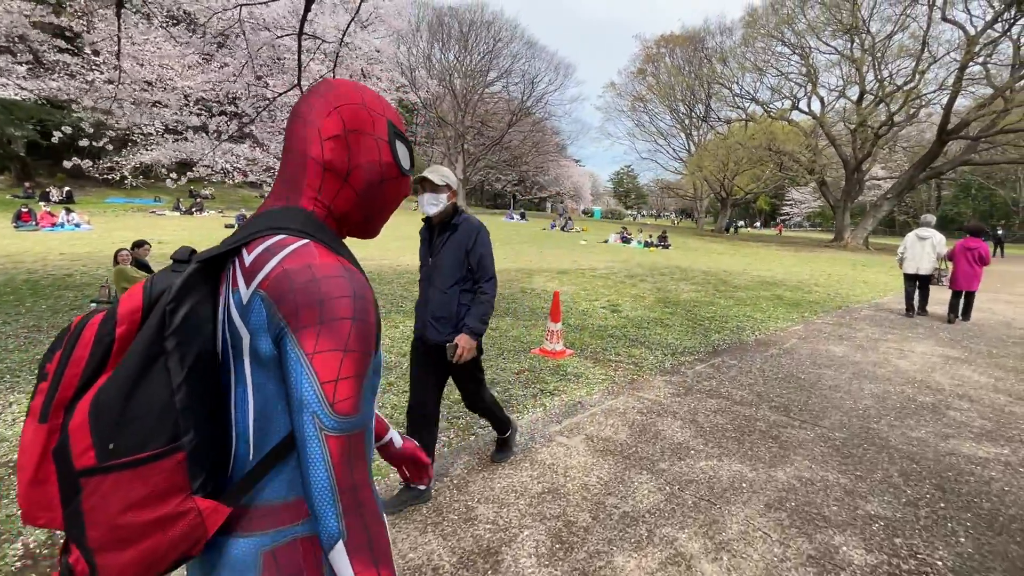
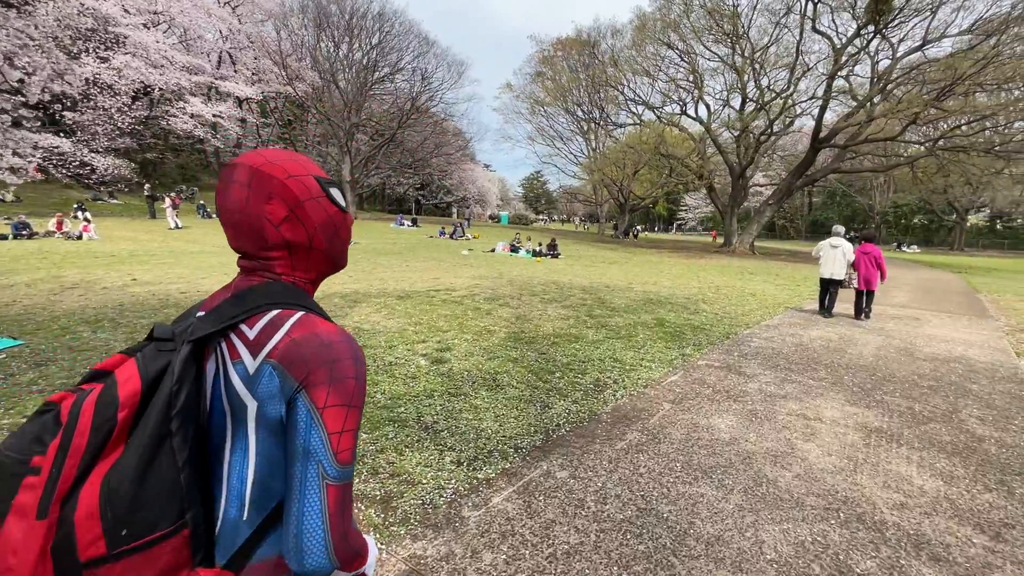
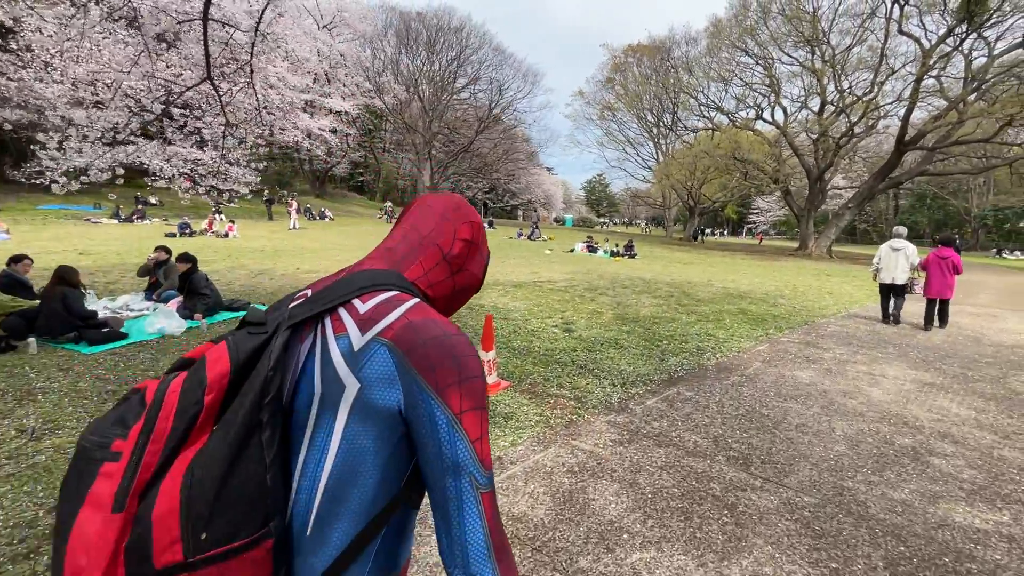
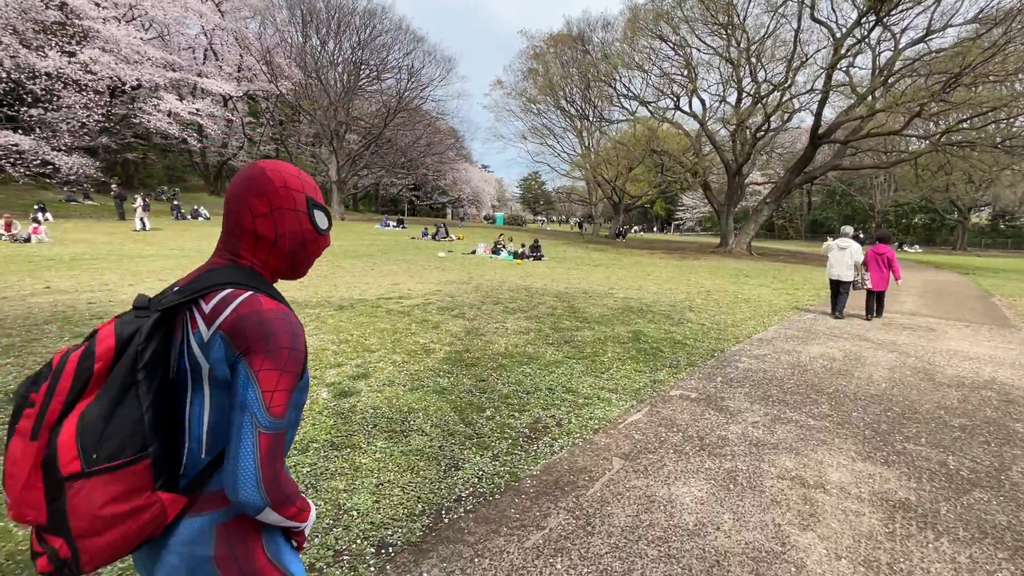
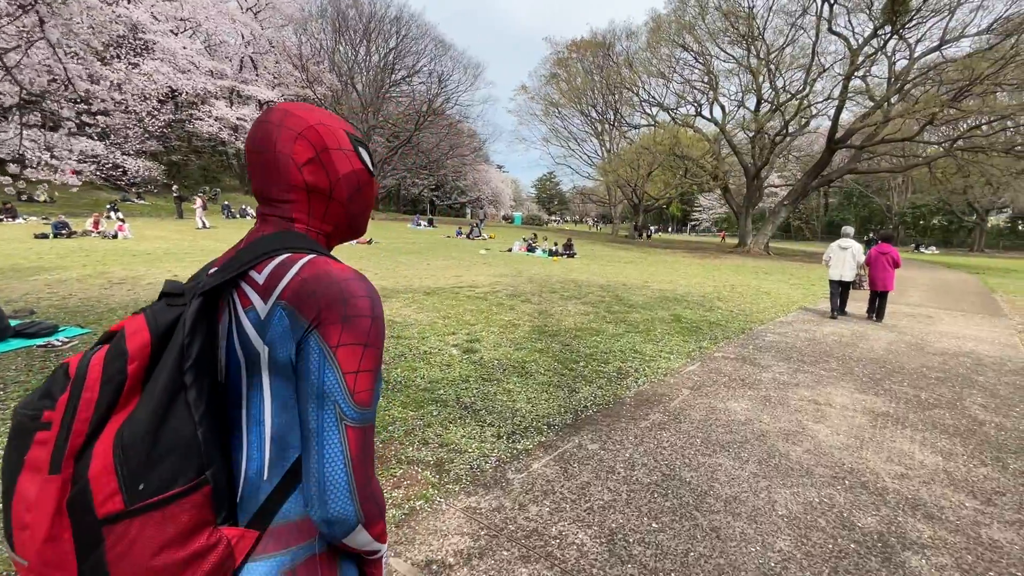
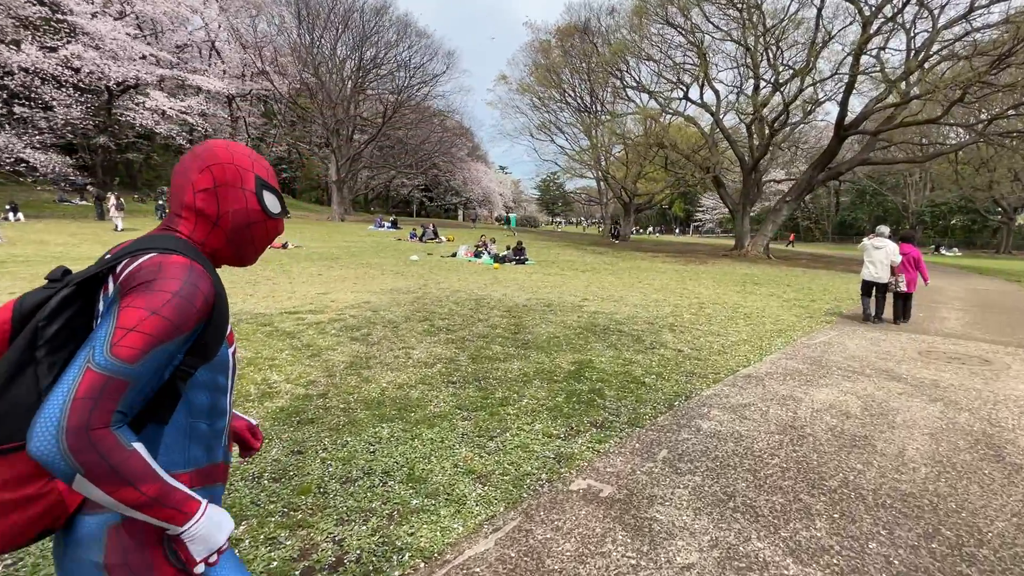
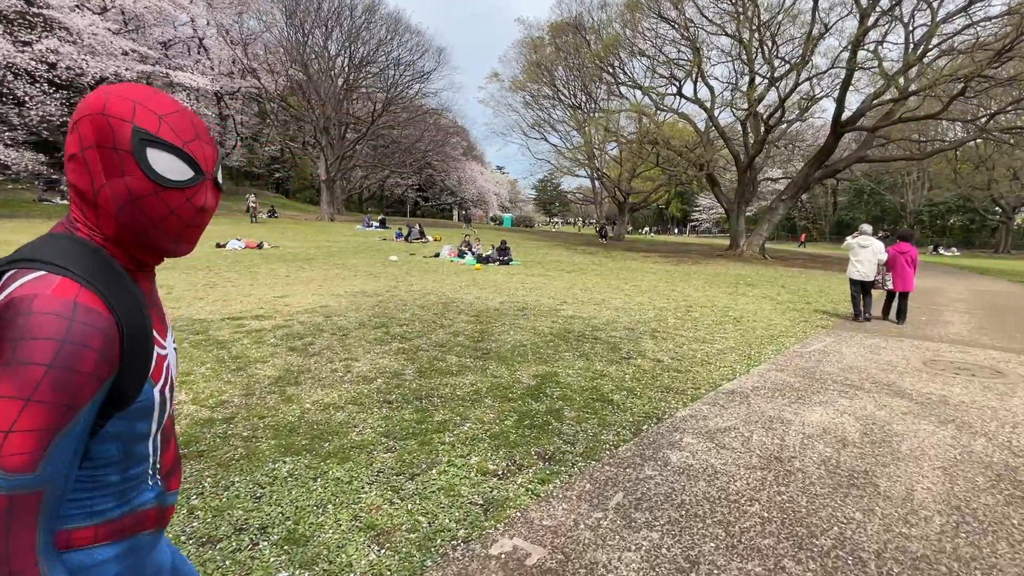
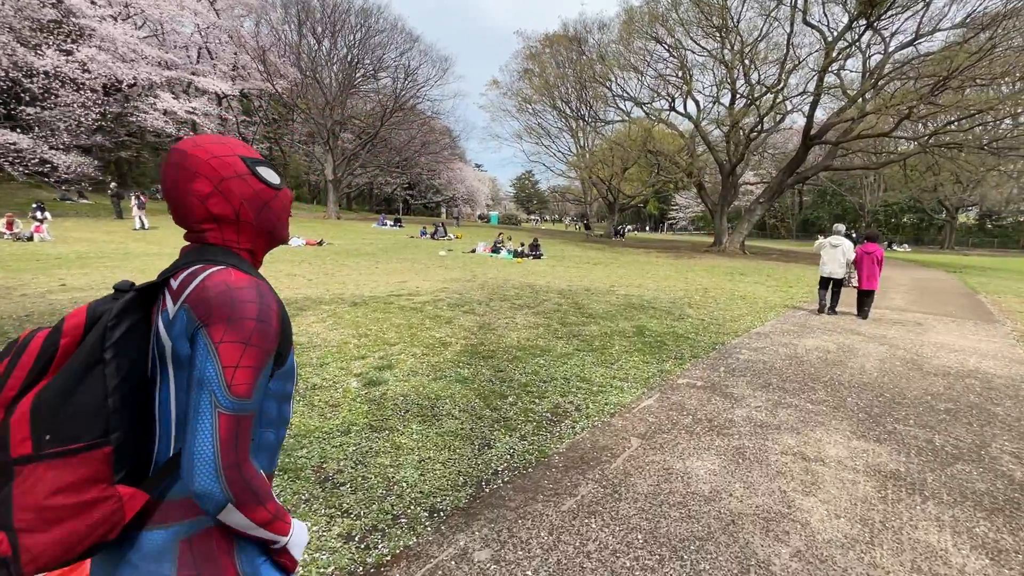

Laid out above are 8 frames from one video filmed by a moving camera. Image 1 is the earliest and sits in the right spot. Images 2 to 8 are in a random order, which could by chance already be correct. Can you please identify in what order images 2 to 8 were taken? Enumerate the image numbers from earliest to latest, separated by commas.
3, 5, 2, 8, 4, 6, 7
